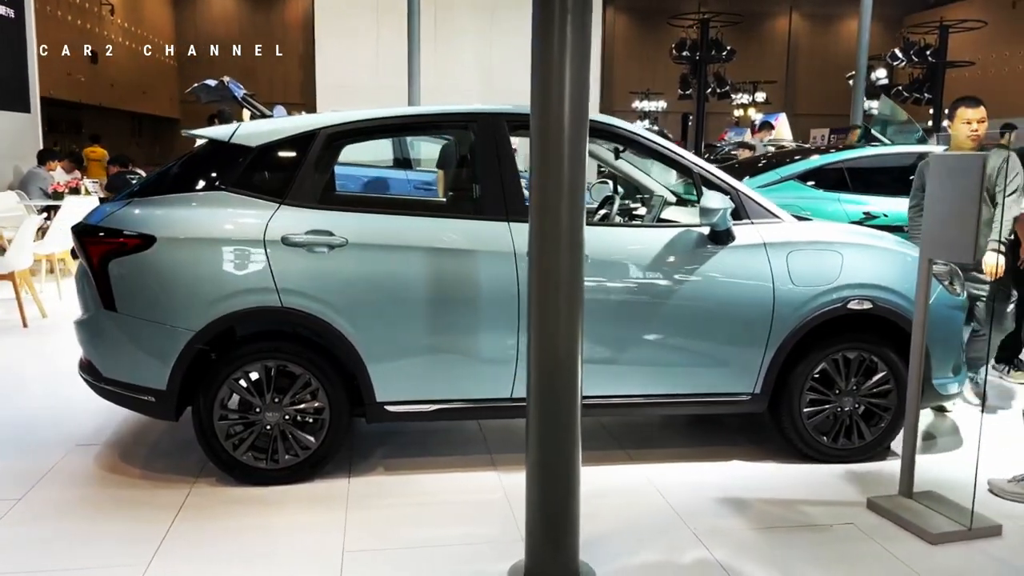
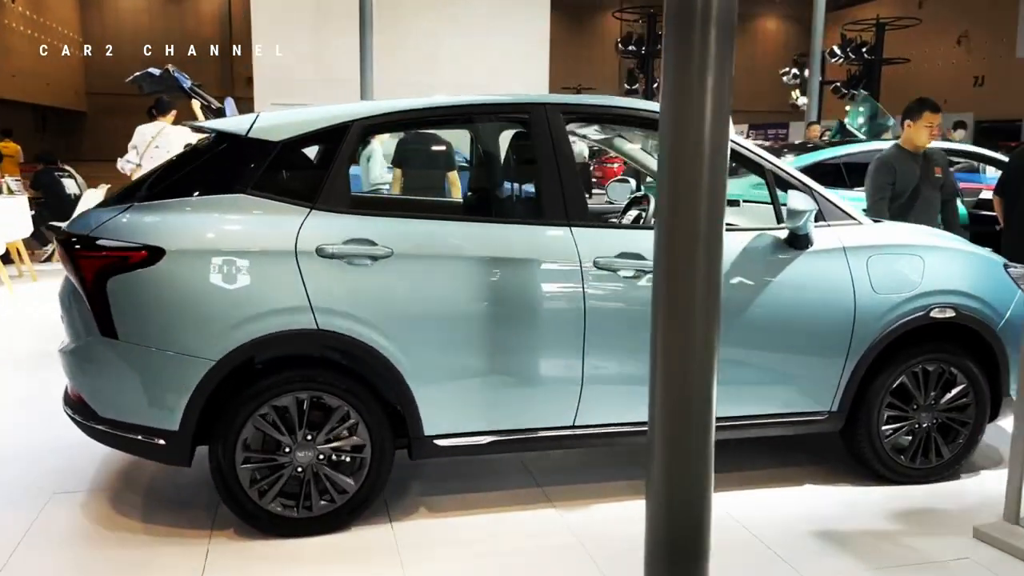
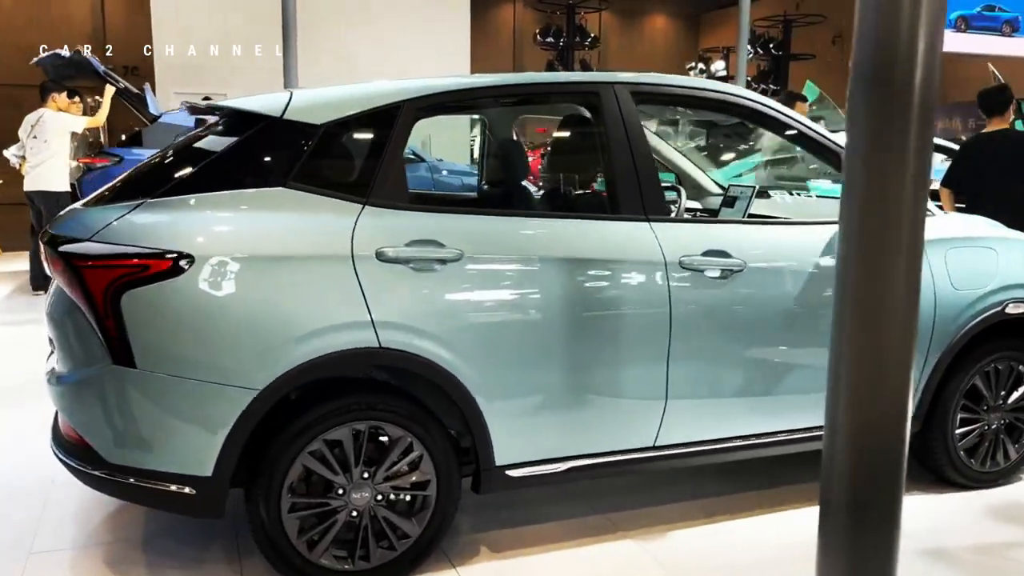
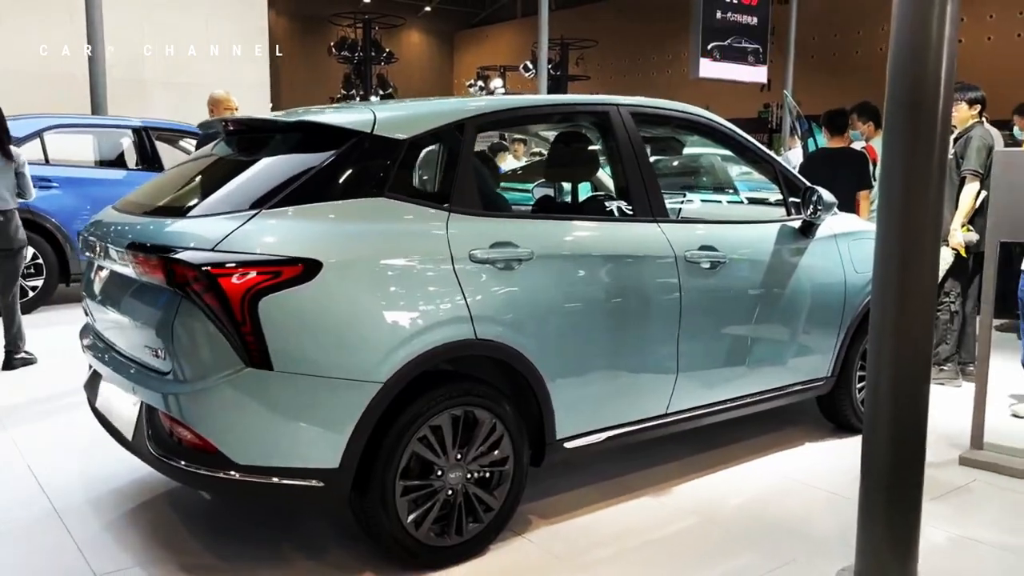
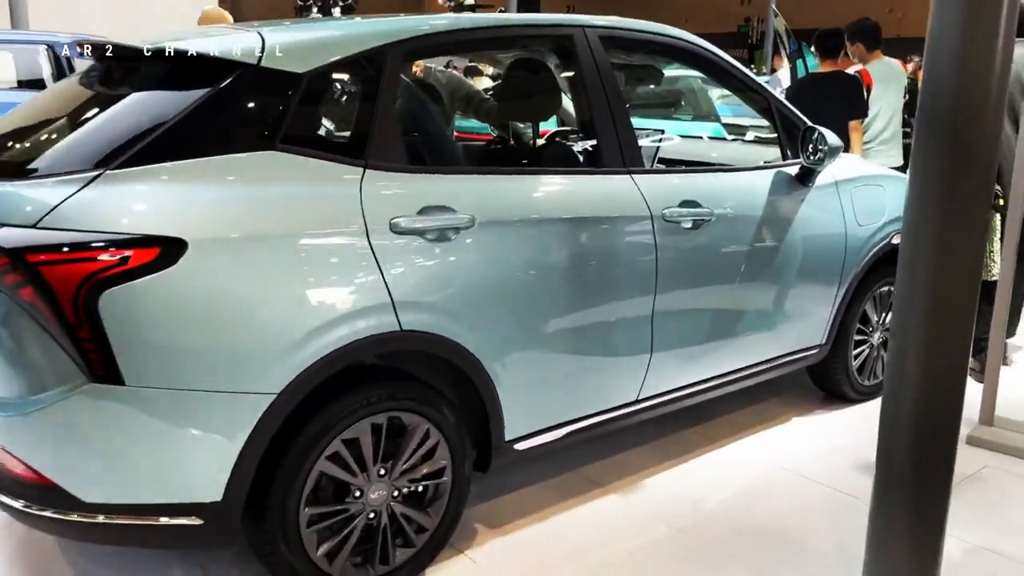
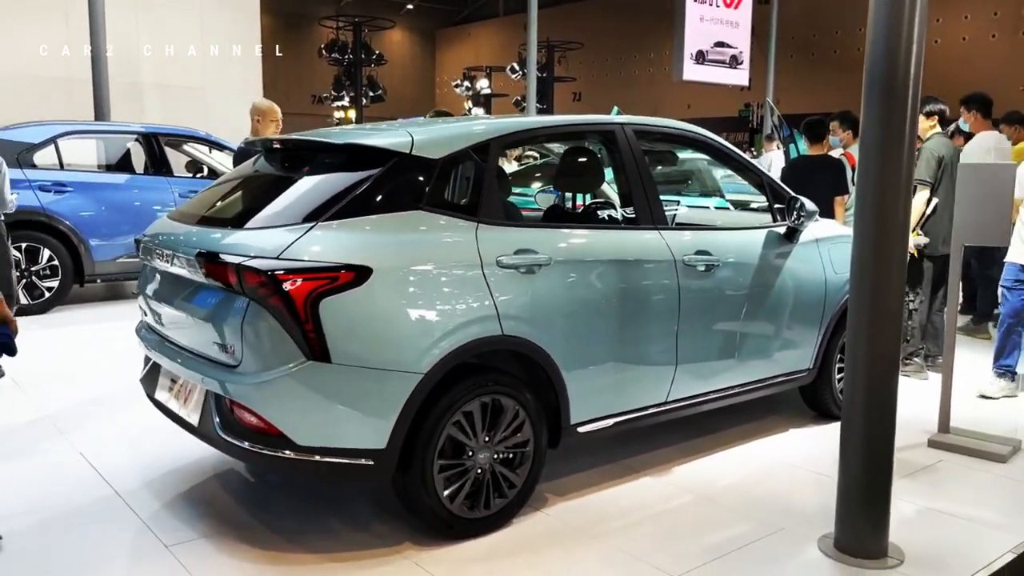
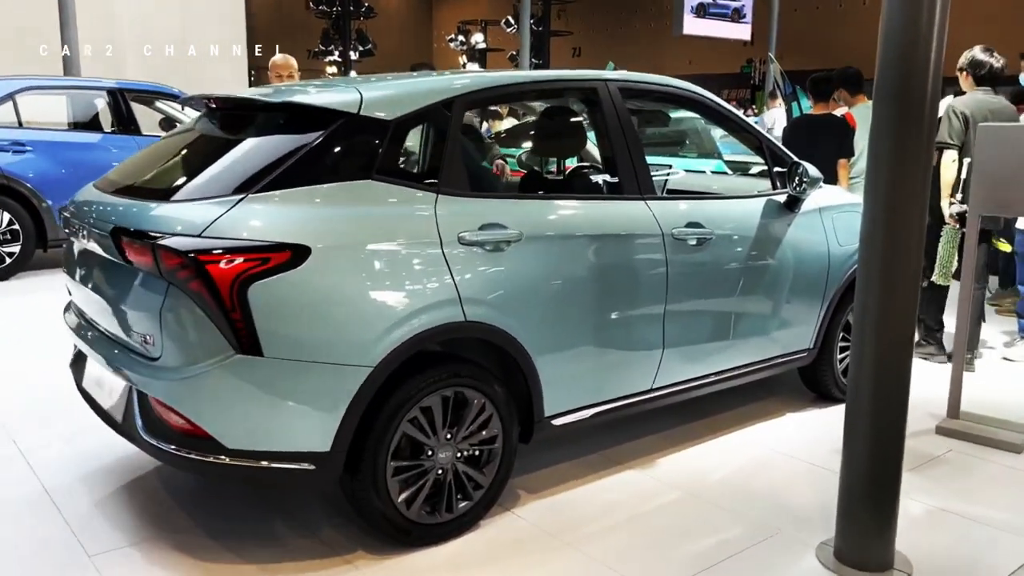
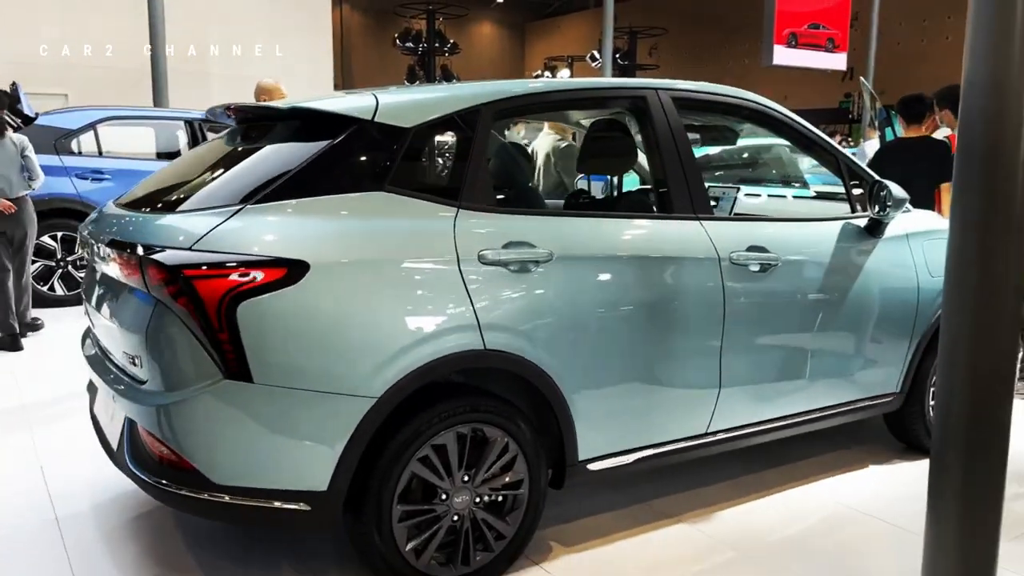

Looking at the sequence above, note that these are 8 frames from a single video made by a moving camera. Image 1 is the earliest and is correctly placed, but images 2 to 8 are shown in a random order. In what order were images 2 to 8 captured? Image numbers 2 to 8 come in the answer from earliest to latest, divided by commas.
2, 3, 8, 4, 6, 7, 5
